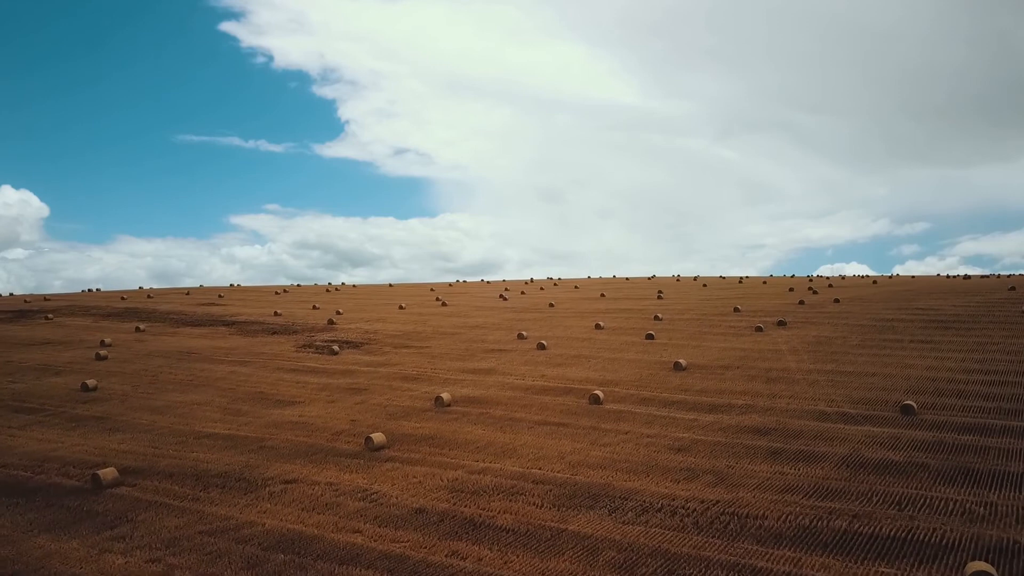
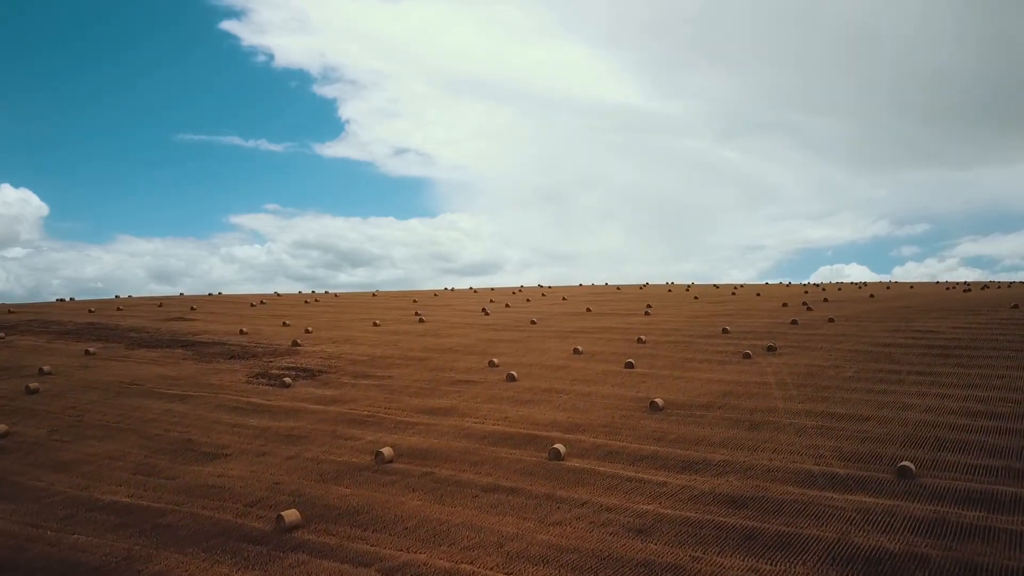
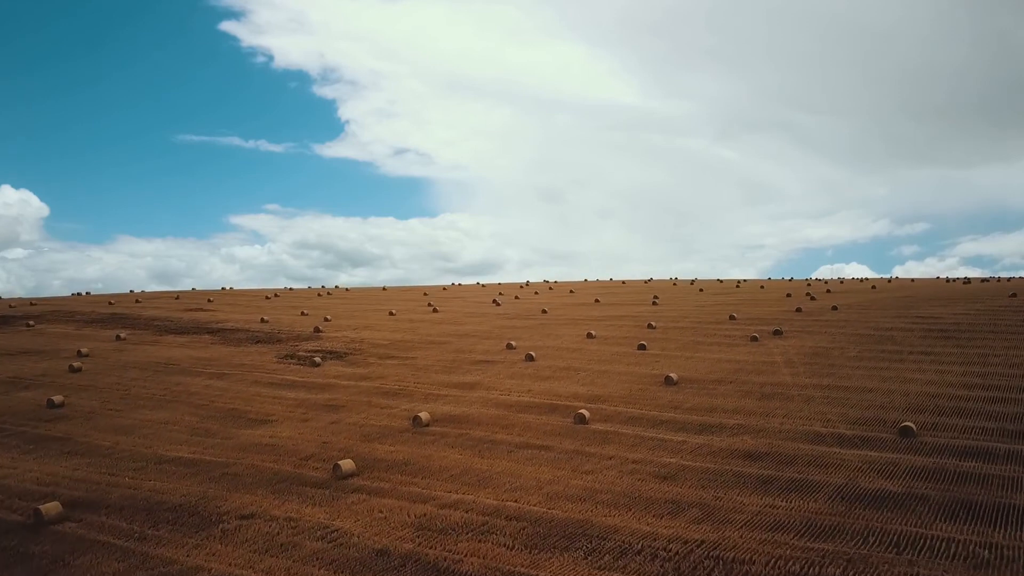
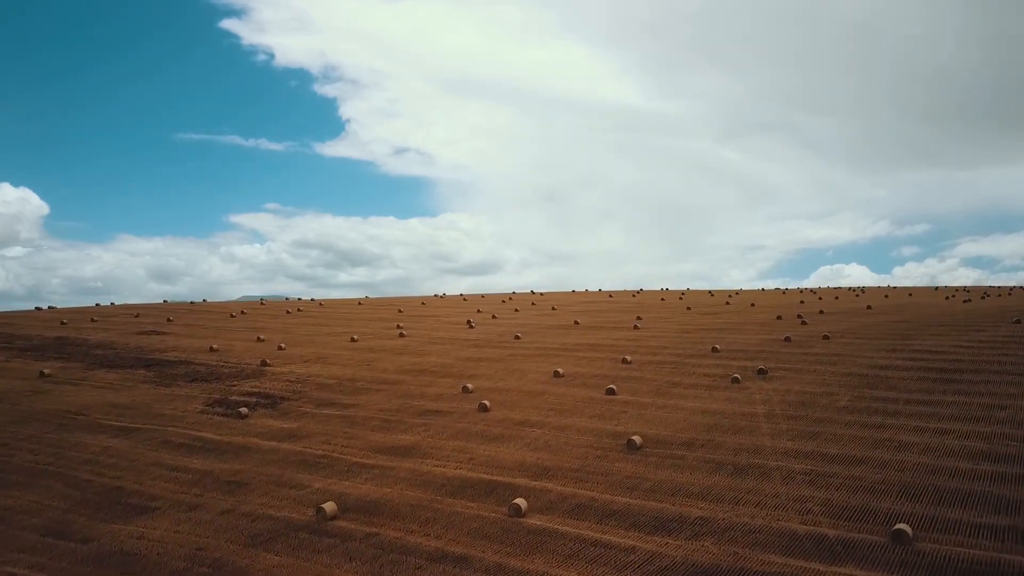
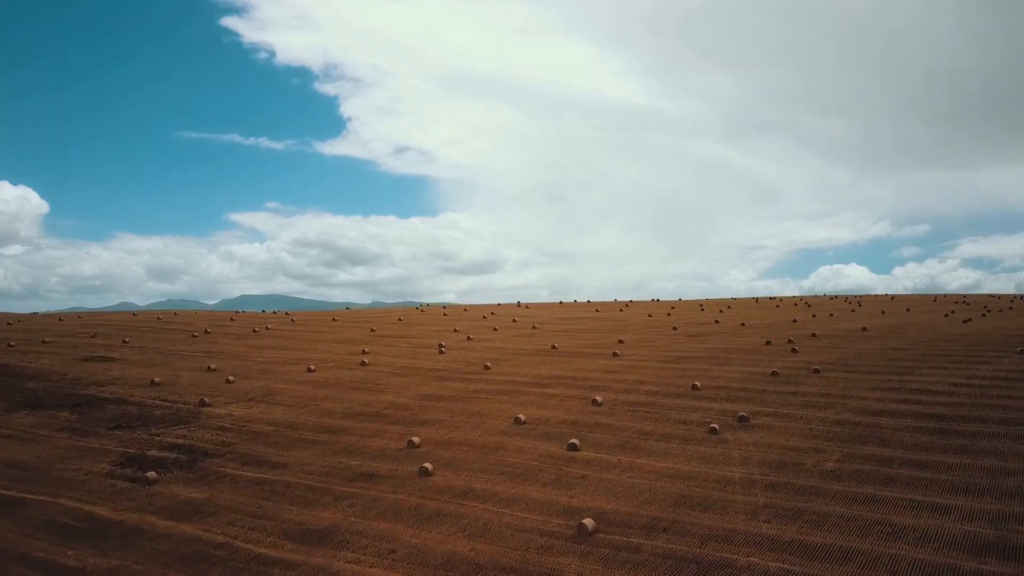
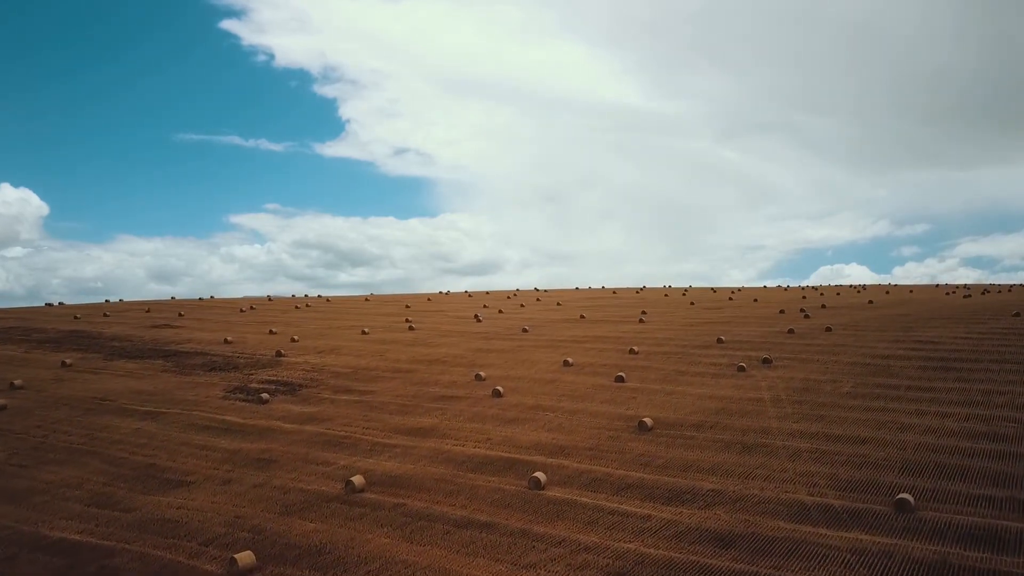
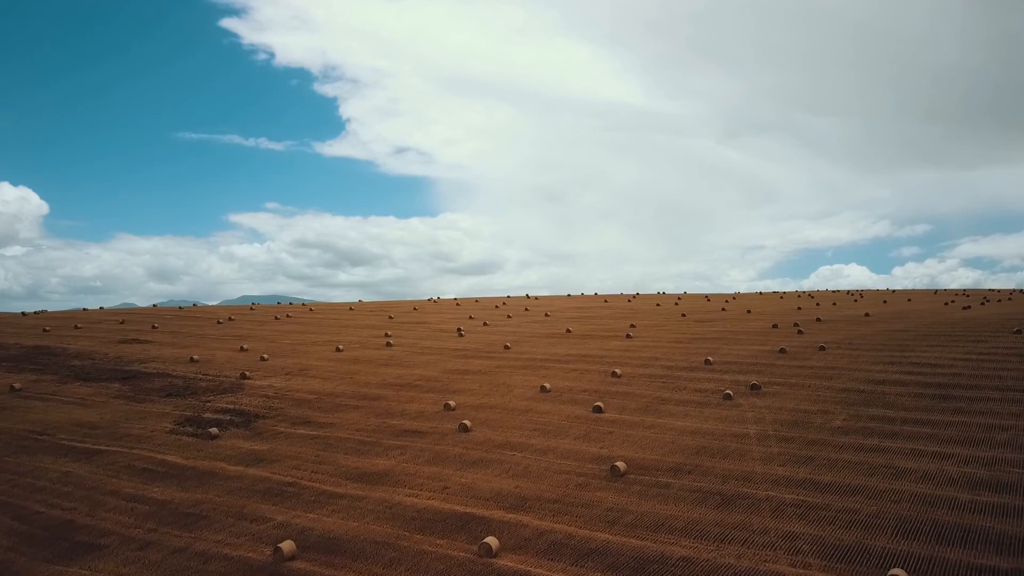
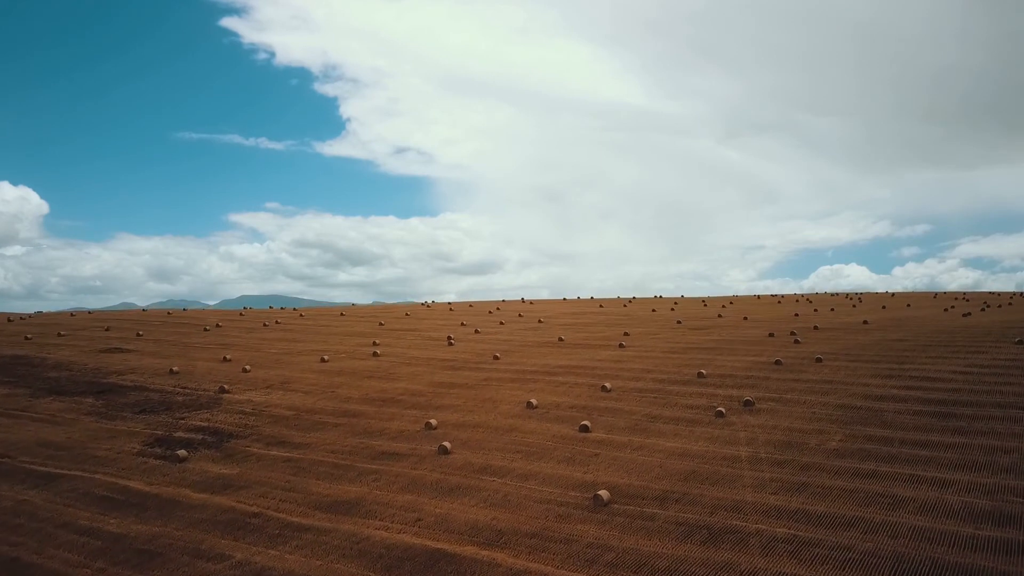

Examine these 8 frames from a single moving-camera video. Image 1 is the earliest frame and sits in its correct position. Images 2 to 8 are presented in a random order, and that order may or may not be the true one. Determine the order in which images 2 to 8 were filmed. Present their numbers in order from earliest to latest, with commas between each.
3, 2, 6, 4, 7, 8, 5
